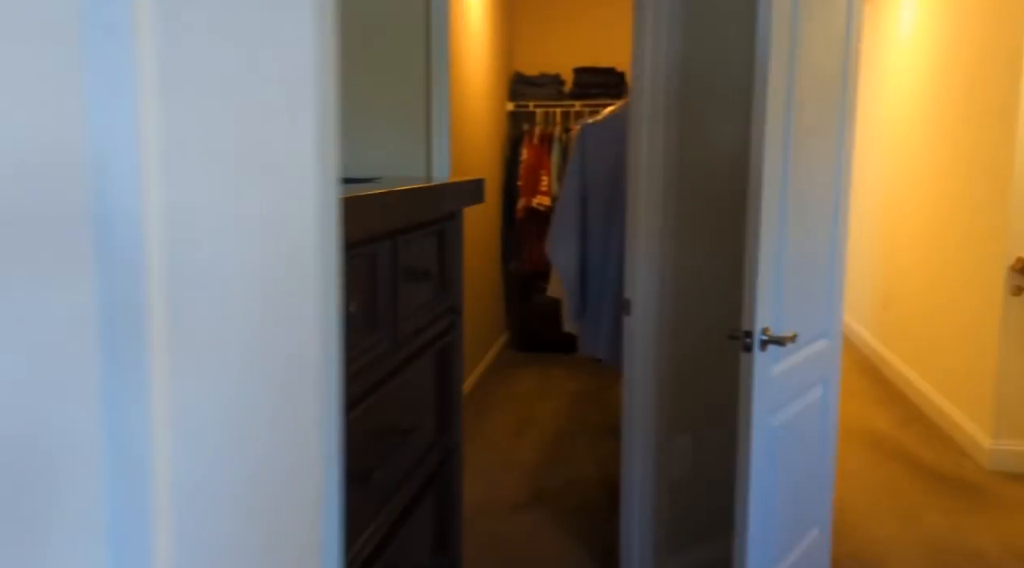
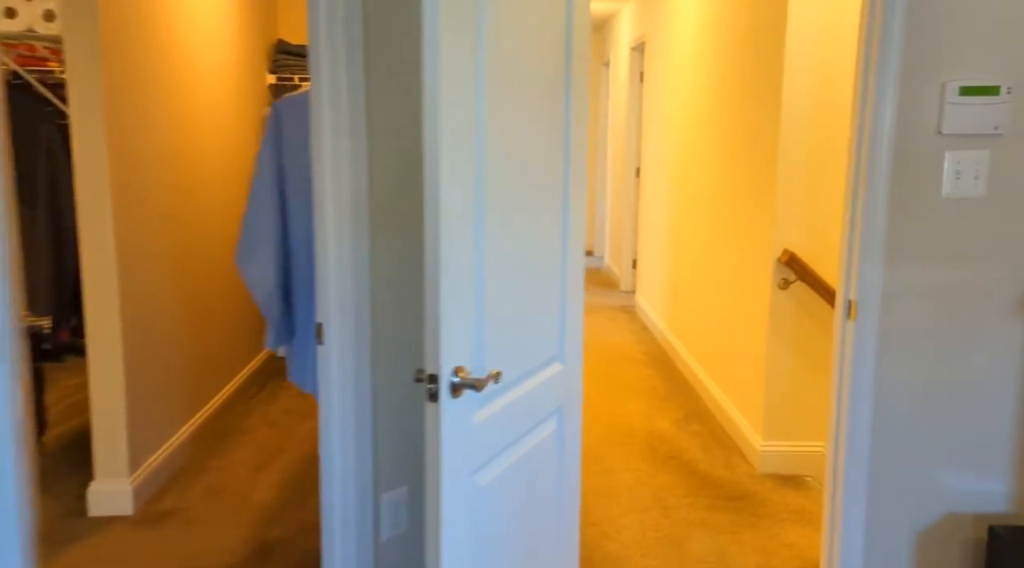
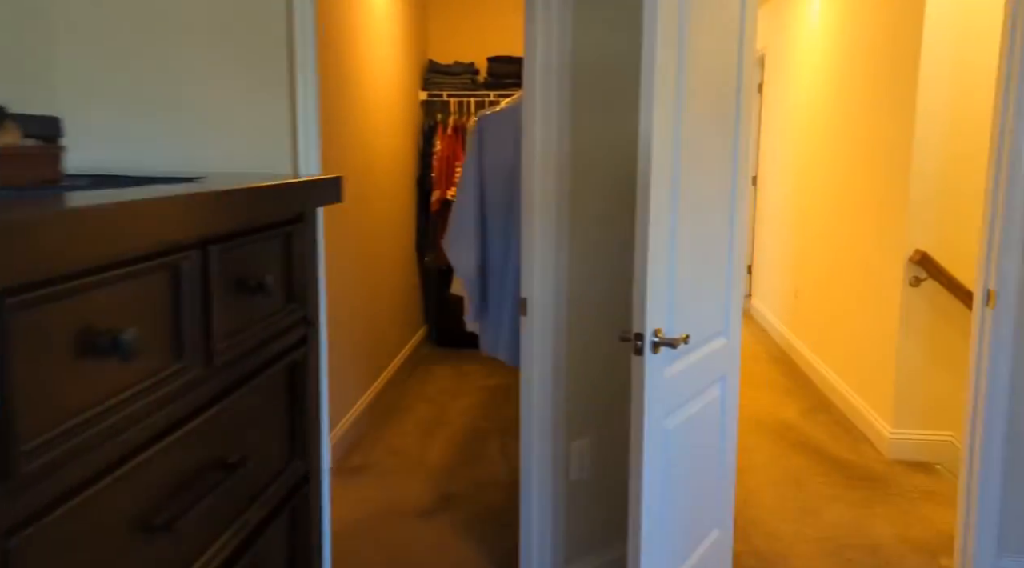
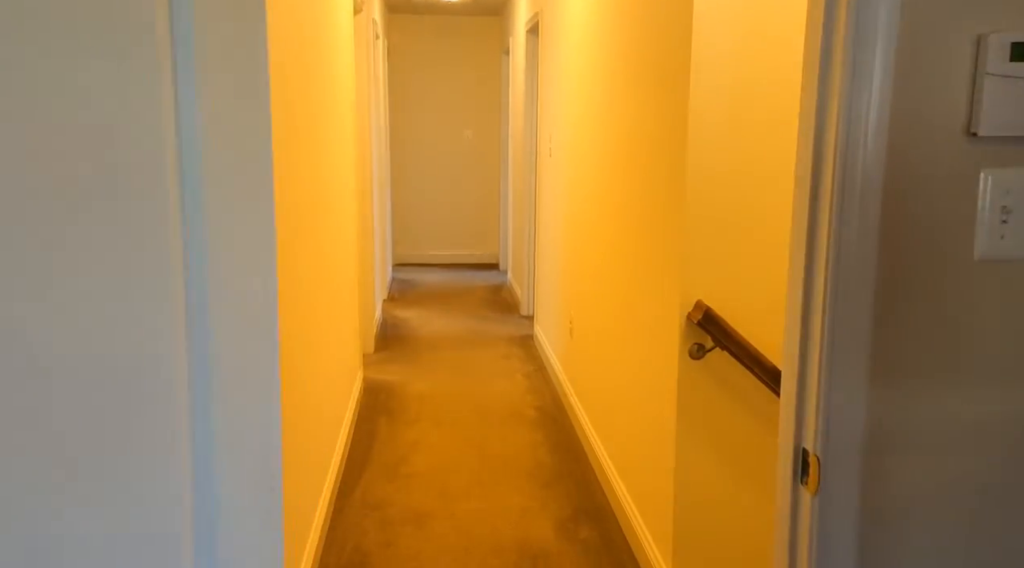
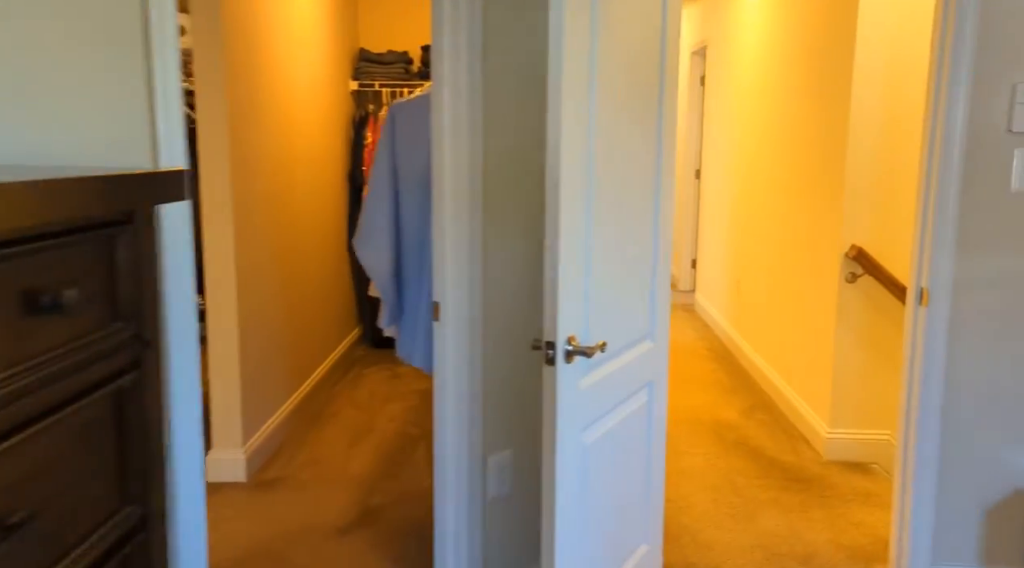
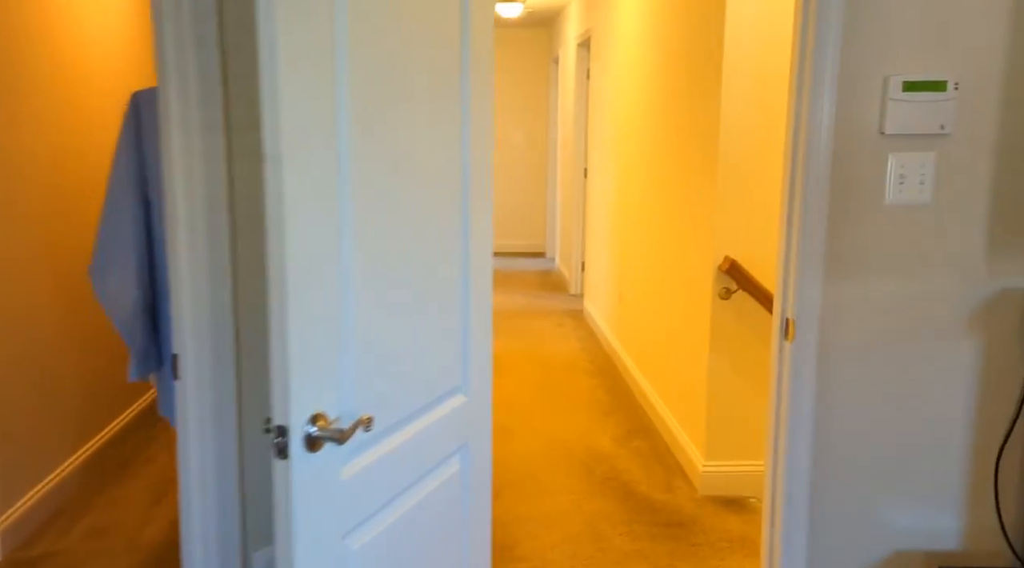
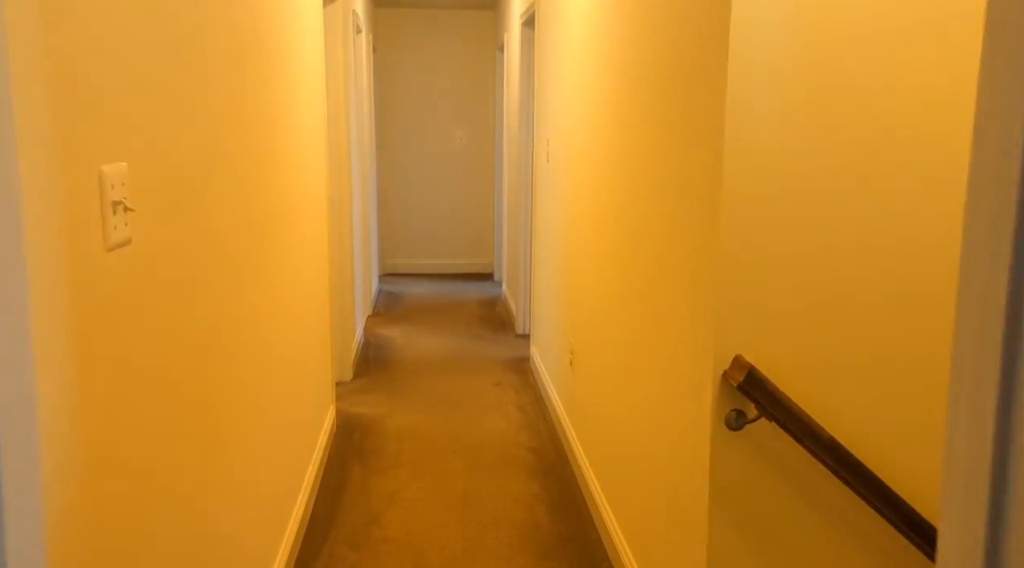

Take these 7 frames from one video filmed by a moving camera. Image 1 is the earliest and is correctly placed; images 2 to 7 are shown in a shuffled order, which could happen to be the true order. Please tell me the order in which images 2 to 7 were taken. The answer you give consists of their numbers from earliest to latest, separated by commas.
3, 5, 2, 6, 4, 7
